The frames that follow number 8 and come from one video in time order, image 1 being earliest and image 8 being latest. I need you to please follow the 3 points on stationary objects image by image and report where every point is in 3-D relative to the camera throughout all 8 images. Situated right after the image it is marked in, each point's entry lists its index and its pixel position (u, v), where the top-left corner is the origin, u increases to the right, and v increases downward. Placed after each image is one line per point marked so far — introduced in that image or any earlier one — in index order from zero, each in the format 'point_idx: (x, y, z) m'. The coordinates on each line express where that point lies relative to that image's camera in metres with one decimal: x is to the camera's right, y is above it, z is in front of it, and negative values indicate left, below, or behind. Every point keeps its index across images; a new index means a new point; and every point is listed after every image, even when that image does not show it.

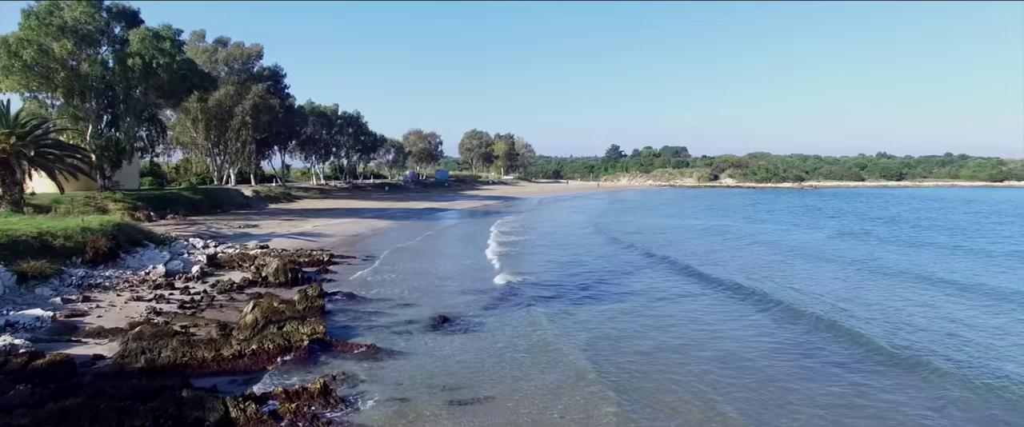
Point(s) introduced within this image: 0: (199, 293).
0: (-7.3, -1.9, +15.2) m
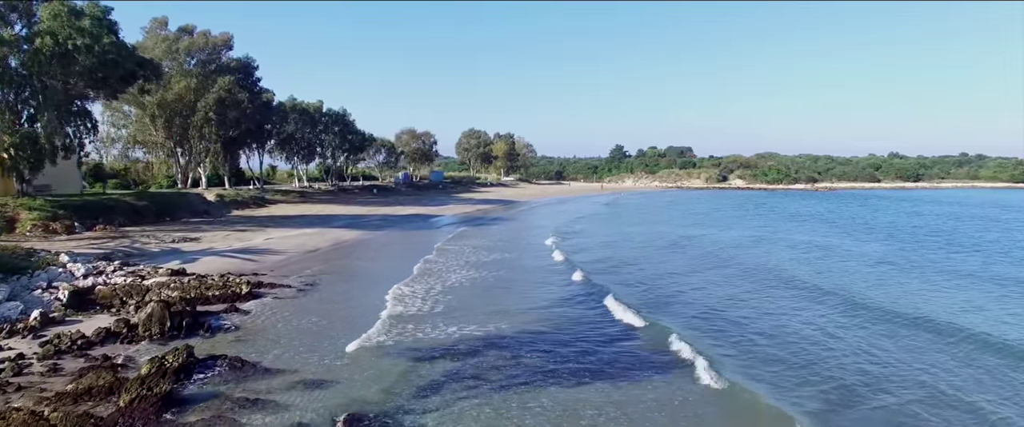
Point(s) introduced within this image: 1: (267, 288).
0: (-7.9, -2.3, +10.1) m
1: (-6.4, -2.0, +17.0) m
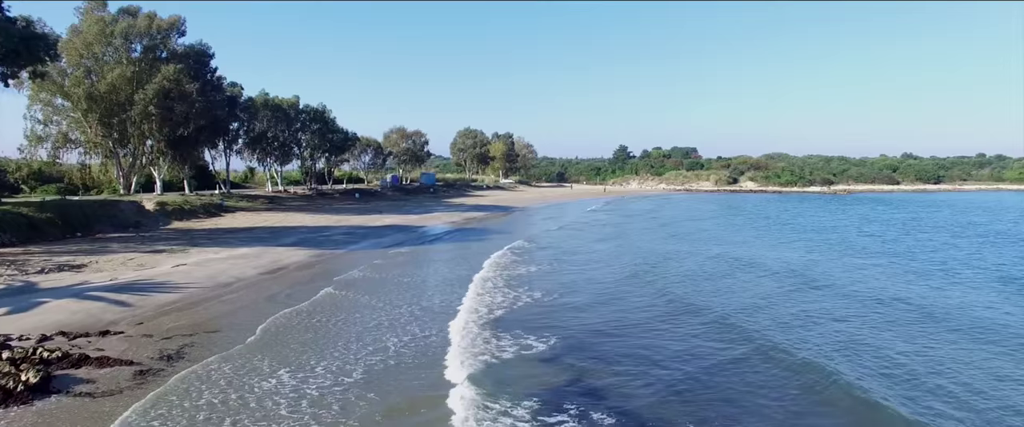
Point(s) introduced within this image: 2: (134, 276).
0: (-8.4, -2.8, +3.7) m
1: (-6.9, -2.5, +10.5) m
2: (-11.1, -1.8, +19.1) m
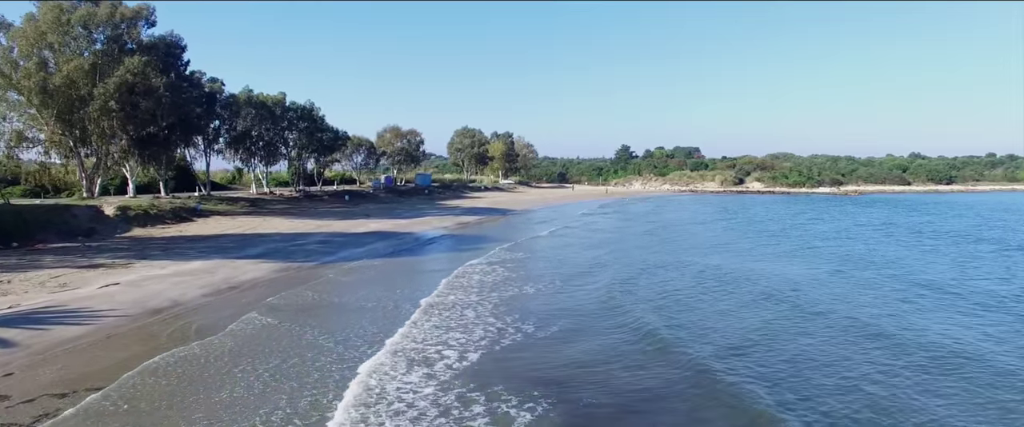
0: (-8.6, -3.1, +0.3) m
1: (-7.2, -2.8, +7.2) m
2: (-11.4, -2.1, +15.7) m
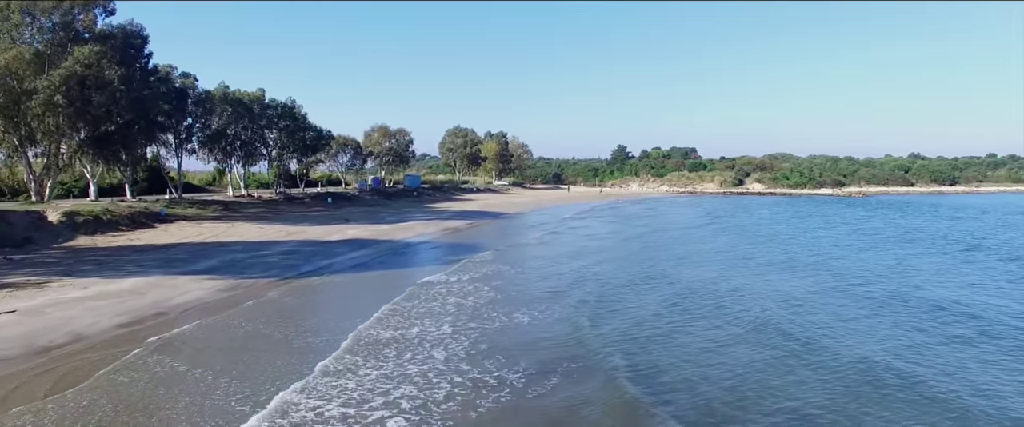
0: (-8.8, -3.4, -3.0) m
1: (-7.4, -3.1, +3.9) m
2: (-11.7, -2.4, +12.5) m
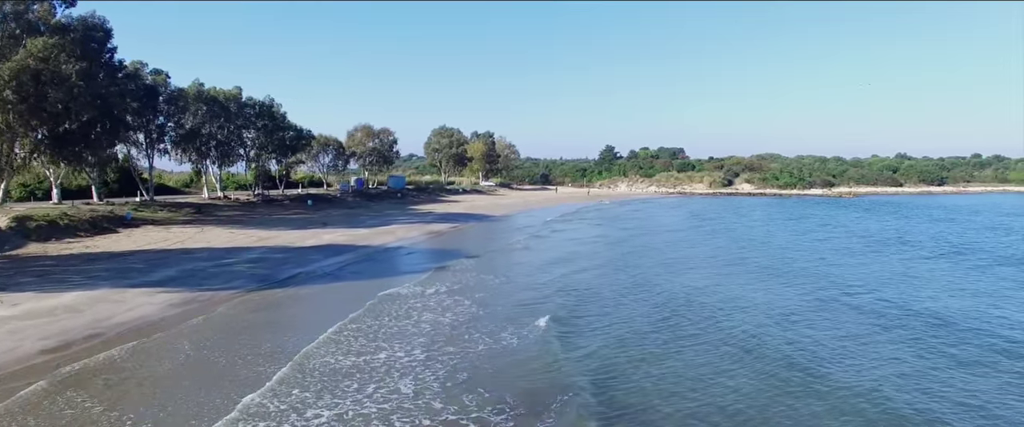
0: (-8.8, -3.5, -4.9) m
1: (-7.5, -3.2, +2.0) m
2: (-12.0, -2.6, +10.5) m
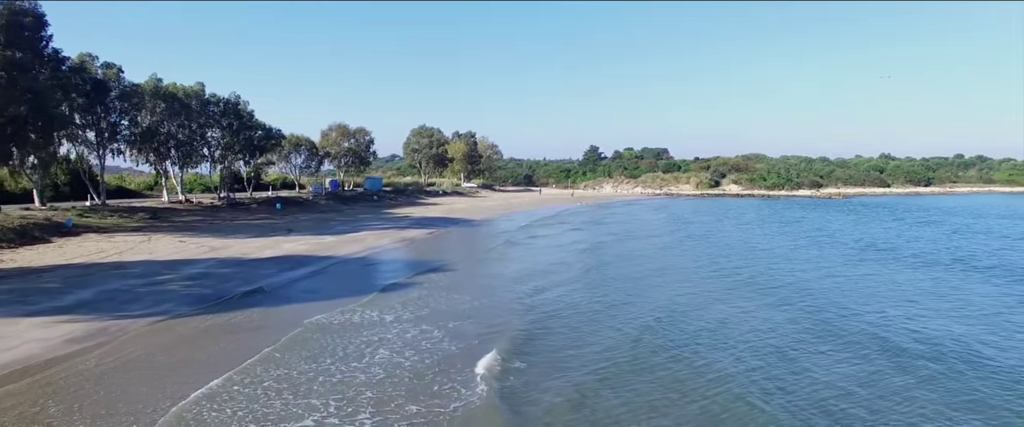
0: (-8.7, -3.8, -8.1) m
1: (-7.6, -3.5, -1.2) m
2: (-12.2, -2.8, +7.2) m
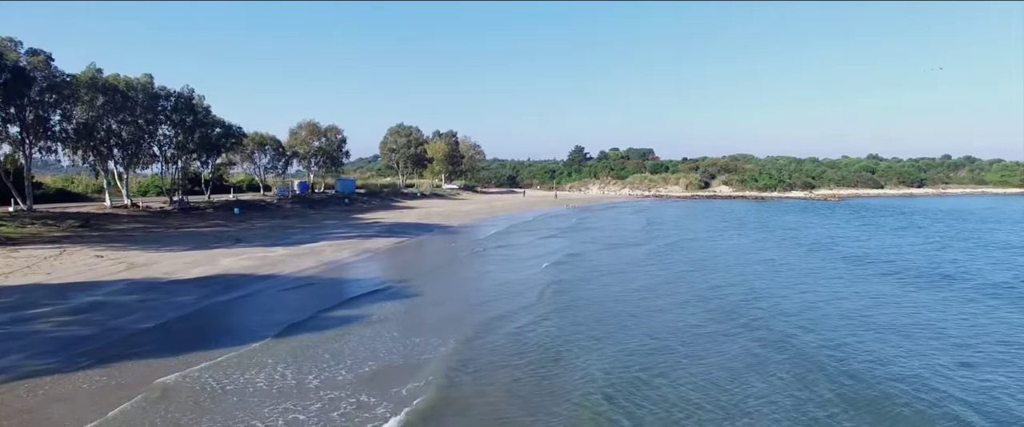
0: (-8.5, -4.1, -12.8) m
1: (-7.5, -3.8, -5.9) m
2: (-12.4, -3.2, +2.4) m
